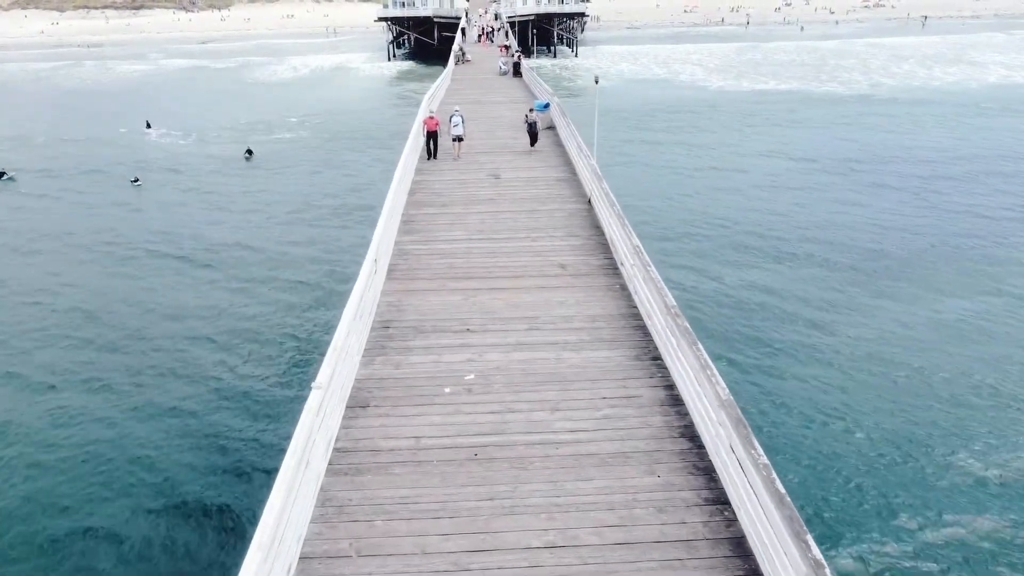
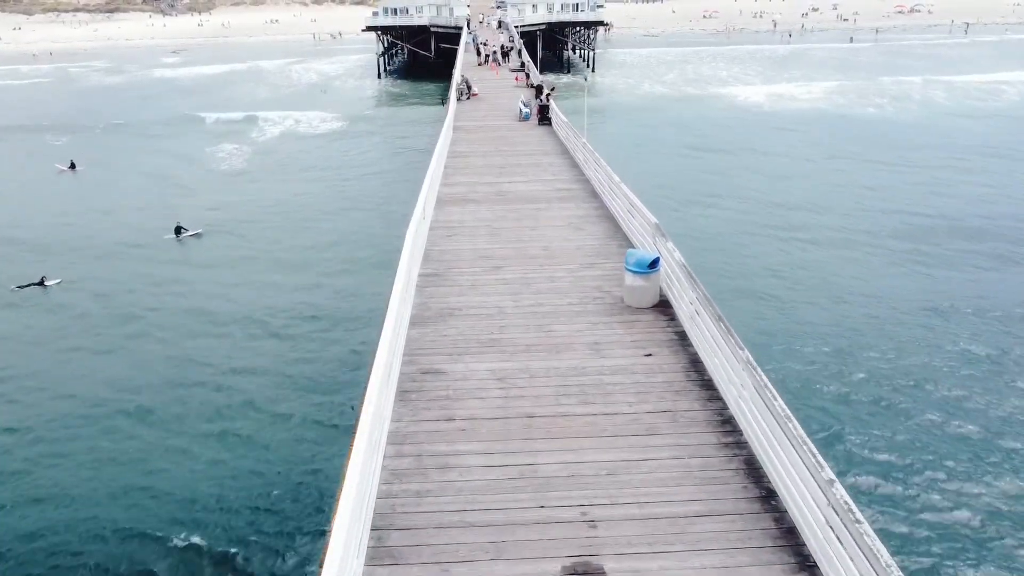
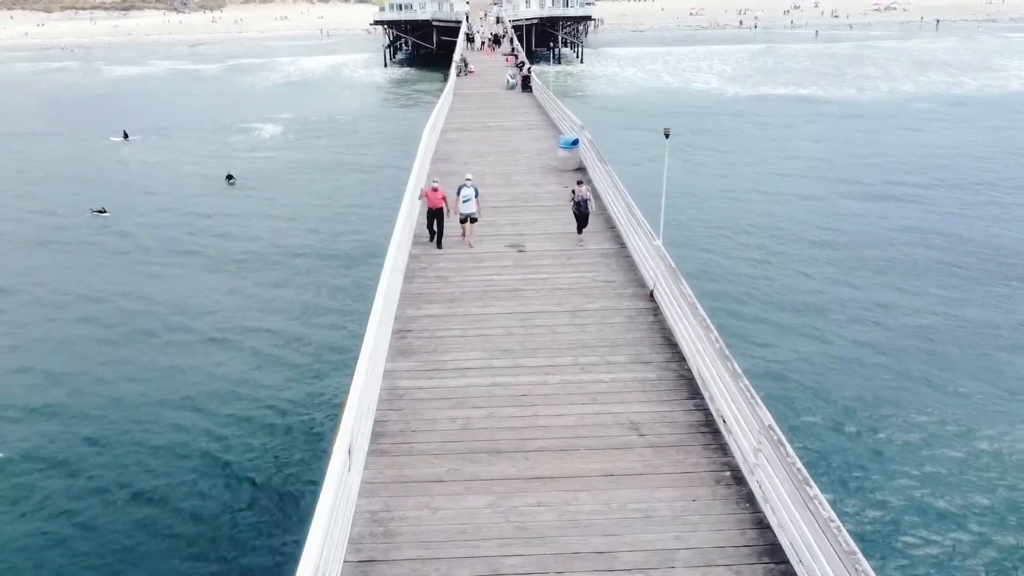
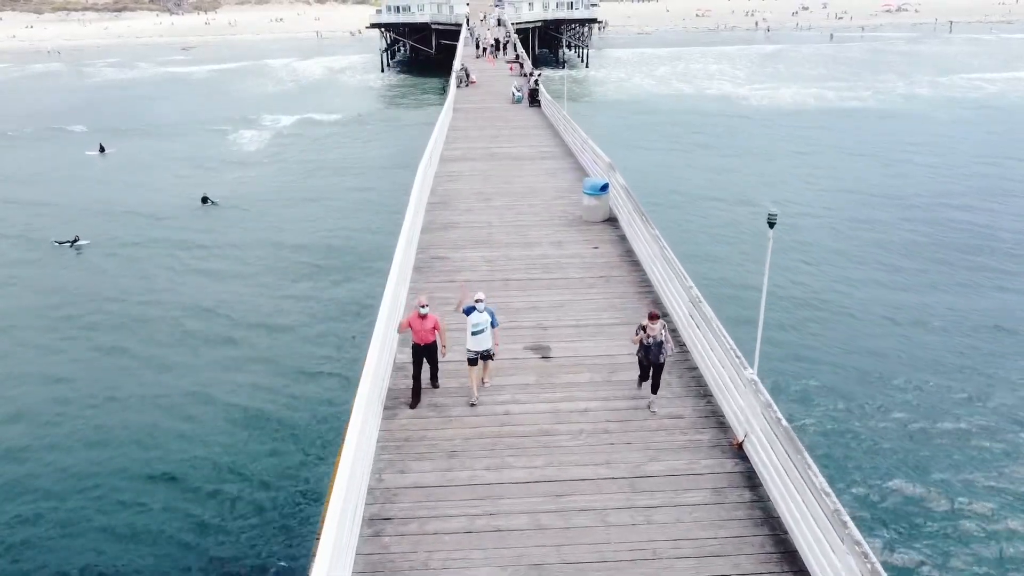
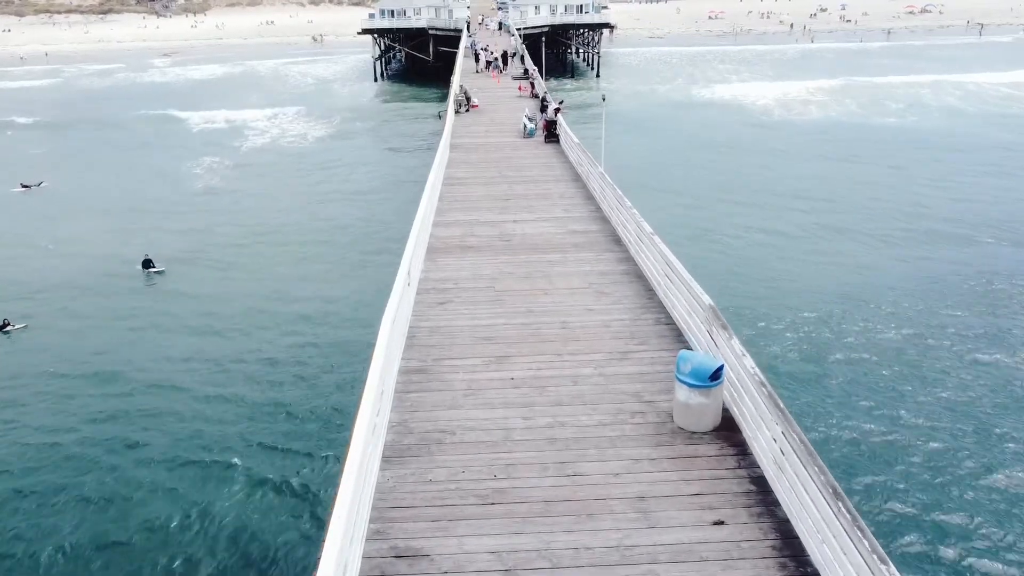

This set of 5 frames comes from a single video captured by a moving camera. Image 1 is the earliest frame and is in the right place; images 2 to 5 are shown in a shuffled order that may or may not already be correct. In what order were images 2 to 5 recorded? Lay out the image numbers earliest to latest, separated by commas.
3, 4, 2, 5
